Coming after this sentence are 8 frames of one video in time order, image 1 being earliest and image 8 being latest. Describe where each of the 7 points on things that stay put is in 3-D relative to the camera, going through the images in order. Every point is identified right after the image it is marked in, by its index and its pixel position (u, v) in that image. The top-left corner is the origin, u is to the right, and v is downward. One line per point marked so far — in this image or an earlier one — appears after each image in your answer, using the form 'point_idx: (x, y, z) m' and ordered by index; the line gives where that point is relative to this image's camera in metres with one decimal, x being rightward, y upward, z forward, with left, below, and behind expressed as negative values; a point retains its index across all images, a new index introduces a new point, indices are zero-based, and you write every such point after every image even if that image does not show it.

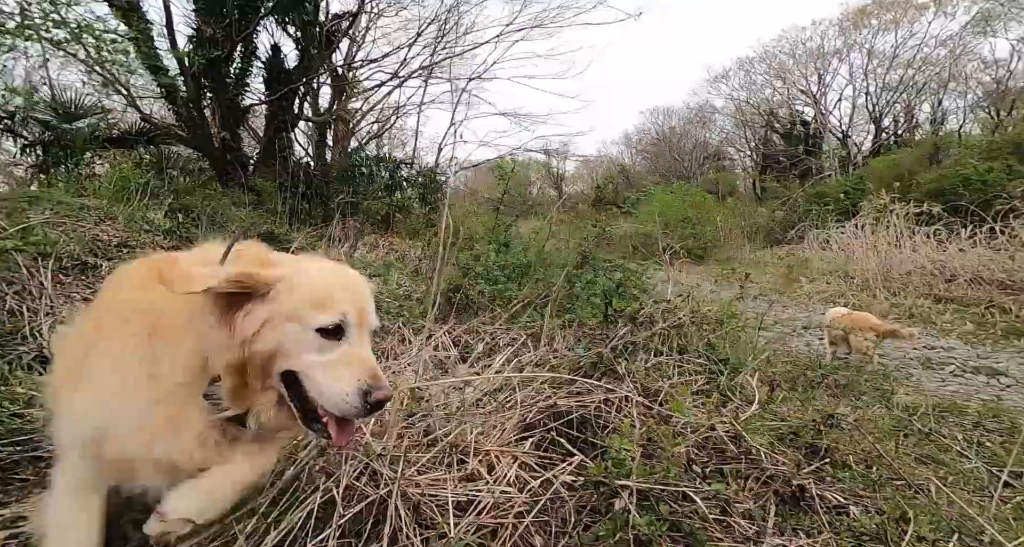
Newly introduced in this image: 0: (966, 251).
0: (+6.7, +0.4, +8.3) m
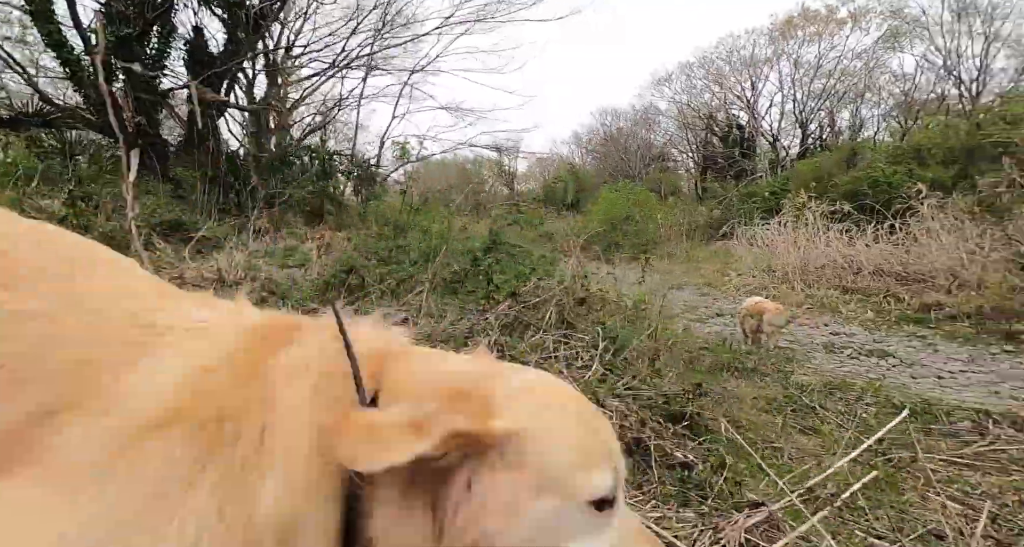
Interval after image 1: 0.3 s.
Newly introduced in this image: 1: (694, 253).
0: (+5.8, +0.5, +9.2) m
1: (+4.8, +0.5, +15.3) m
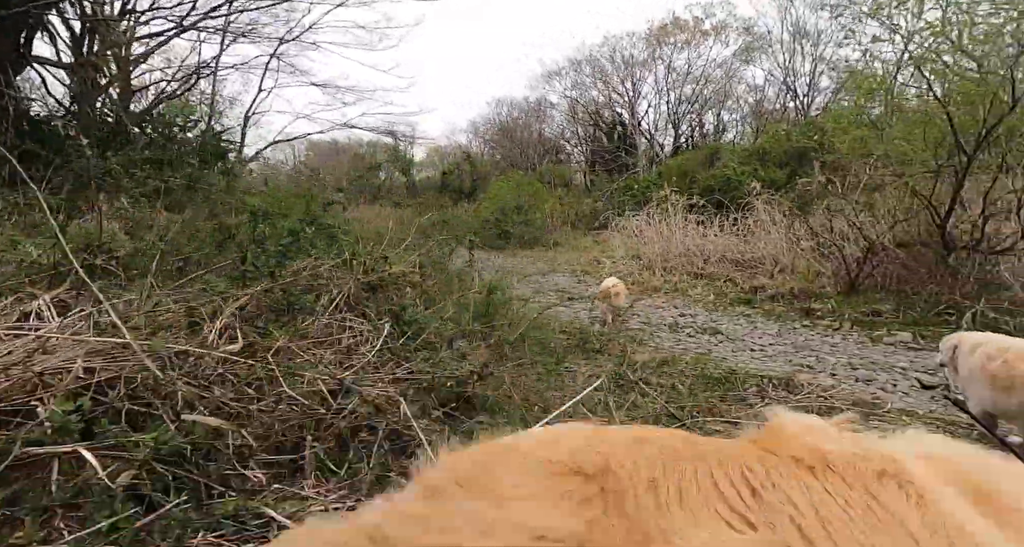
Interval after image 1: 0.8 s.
0: (+3.7, +0.7, +10.3) m
1: (+1.6, +0.9, +16.2) m
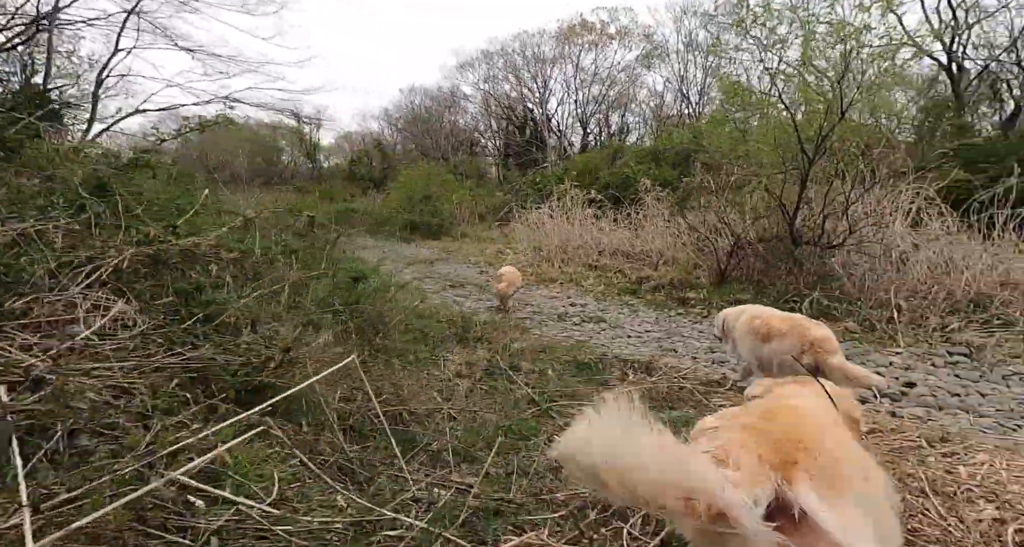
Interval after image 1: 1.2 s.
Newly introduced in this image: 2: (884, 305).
0: (+1.8, +0.9, +10.8) m
1: (-1.1, +1.1, +16.3) m
2: (+3.7, -0.3, +5.7) m
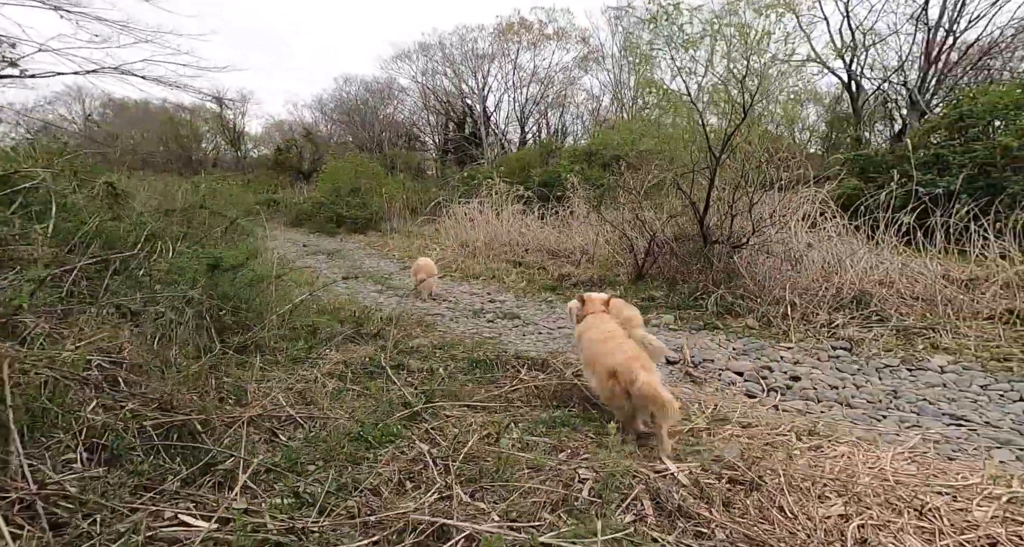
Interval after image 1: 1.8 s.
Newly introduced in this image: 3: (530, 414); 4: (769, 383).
0: (+0.4, +0.9, +10.7) m
1: (-3.0, +1.3, +15.9) m
2: (+2.8, -0.3, +5.9) m
3: (+0.1, -0.7, +2.9) m
4: (+1.7, -0.7, +3.8) m
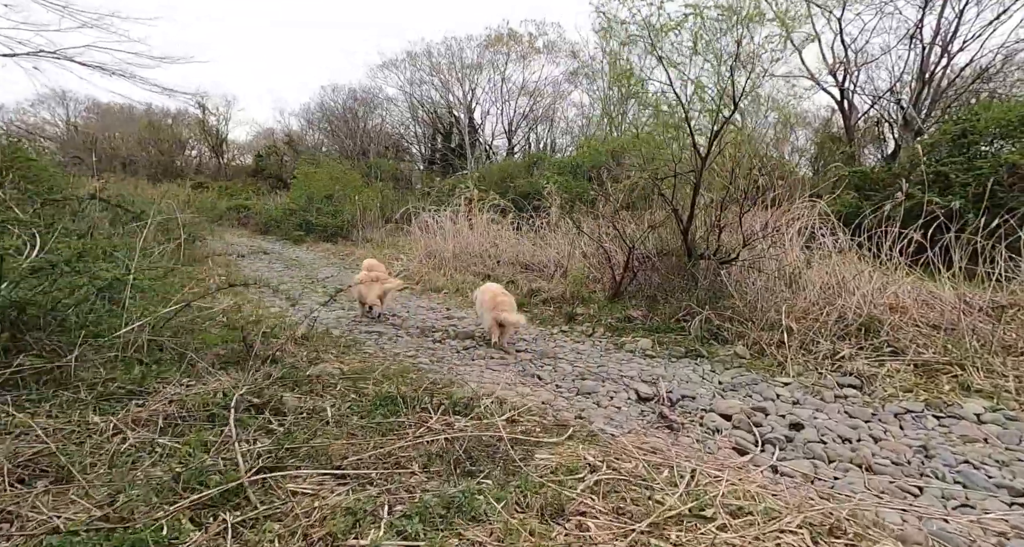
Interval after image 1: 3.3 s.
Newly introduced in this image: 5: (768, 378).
0: (-0.1, +0.7, +9.9) m
1: (-3.6, +0.9, +15.1) m
2: (+2.3, -0.5, +5.1) m
3: (-0.3, -0.8, +2.0) m
4: (+1.3, -0.8, +3.0) m
5: (+1.7, -0.7, +3.9) m
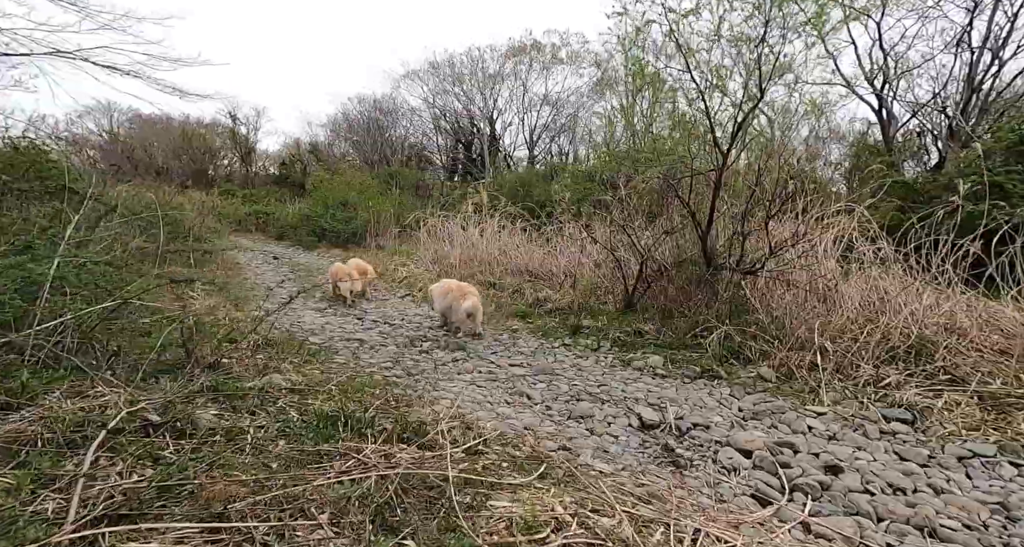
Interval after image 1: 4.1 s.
0: (+0.1, +0.5, +9.4) m
1: (-3.2, +0.7, +14.7) m
2: (+2.3, -0.6, +4.4) m
3: (-0.5, -0.7, +1.5) m
4: (+1.2, -0.9, +2.4) m
5: (+1.6, -0.8, +3.3) m
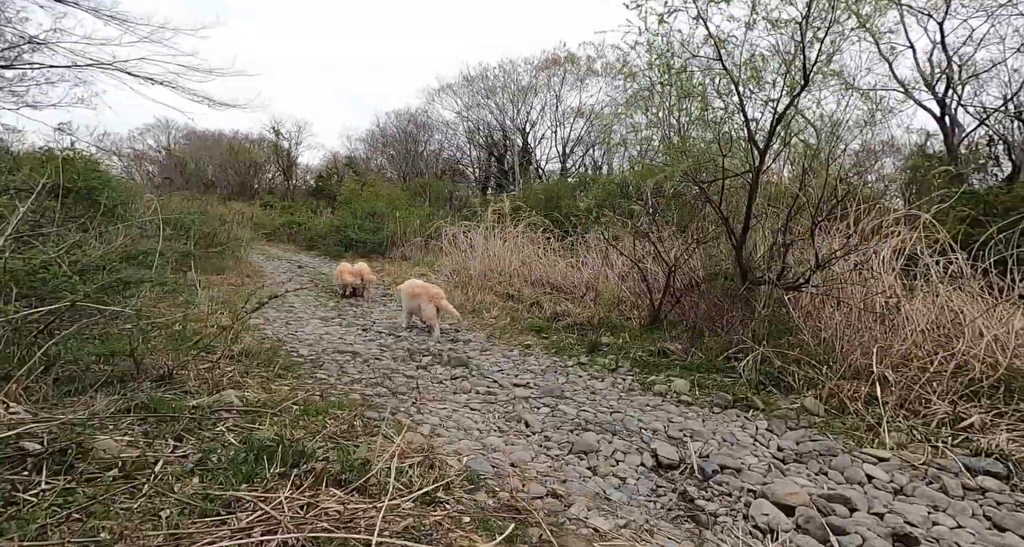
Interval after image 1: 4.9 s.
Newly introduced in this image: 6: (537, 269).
0: (+0.5, +0.3, +9.0) m
1: (-2.6, +0.4, +14.4) m
2: (+2.3, -0.7, +3.8) m
3: (-0.6, -0.7, +1.0) m
4: (+1.1, -0.9, +1.8) m
5: (+1.6, -0.8, +2.7) m
6: (+0.4, 0.0, +8.4) m
